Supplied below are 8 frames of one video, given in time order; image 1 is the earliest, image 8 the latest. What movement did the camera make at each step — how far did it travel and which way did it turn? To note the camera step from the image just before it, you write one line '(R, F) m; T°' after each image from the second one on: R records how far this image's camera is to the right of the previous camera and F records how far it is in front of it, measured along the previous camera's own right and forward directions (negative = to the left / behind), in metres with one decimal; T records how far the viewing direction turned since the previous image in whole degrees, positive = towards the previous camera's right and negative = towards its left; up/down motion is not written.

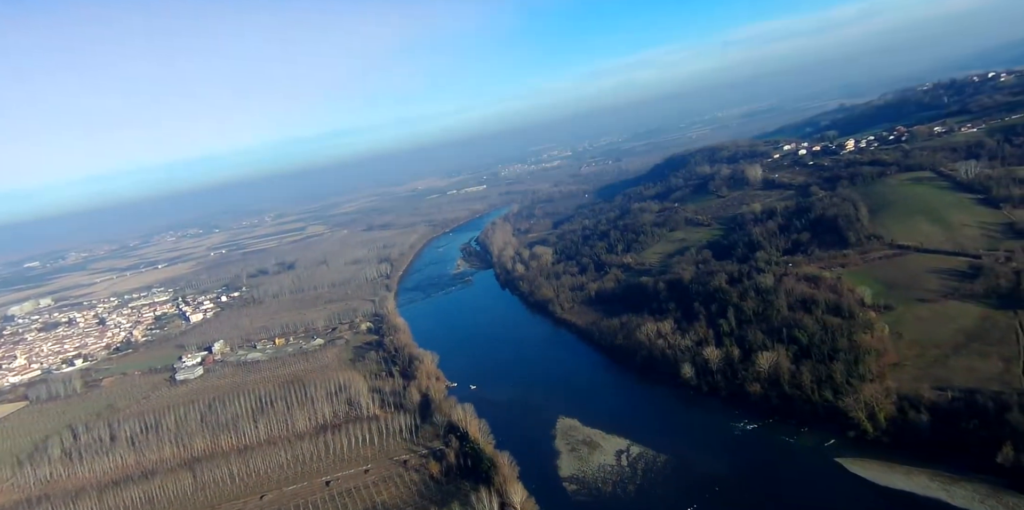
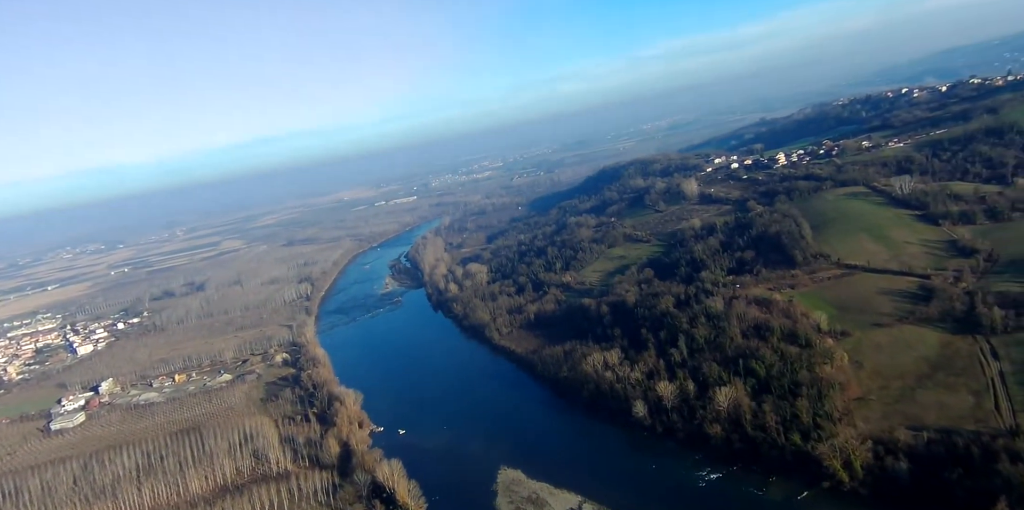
(0.0, +3.6) m; +6°
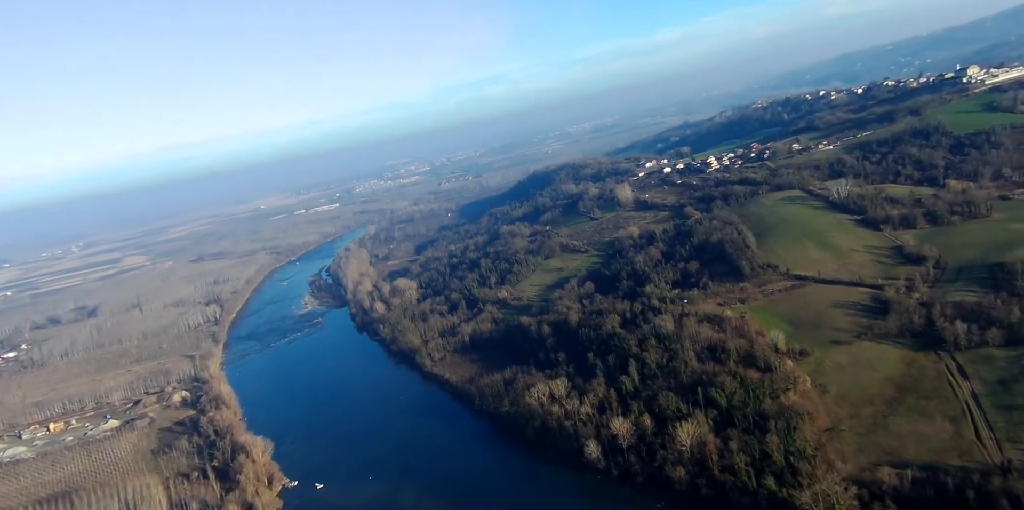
(0.0, +3.7) m; +6°
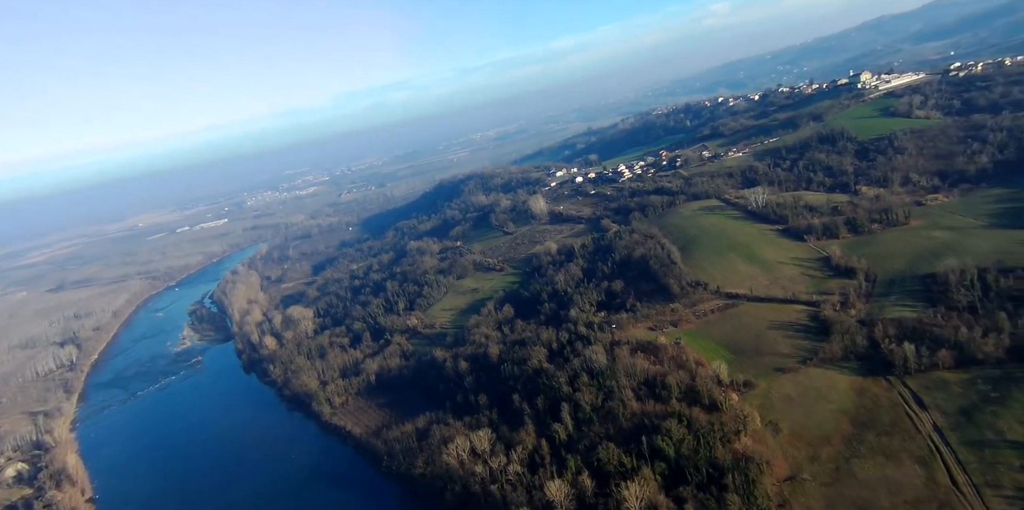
(0.0, +4.3) m; +8°
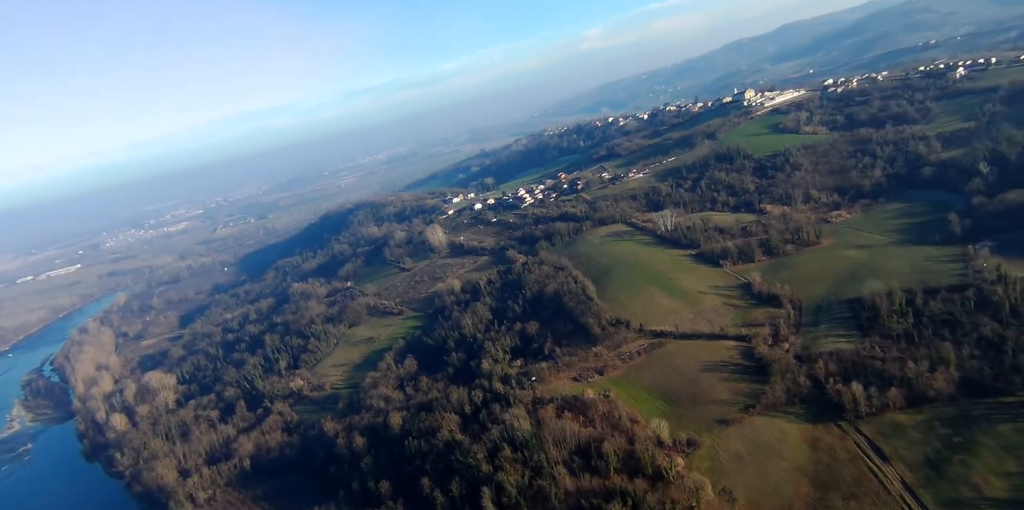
(-0.1, +4.4) m; +9°
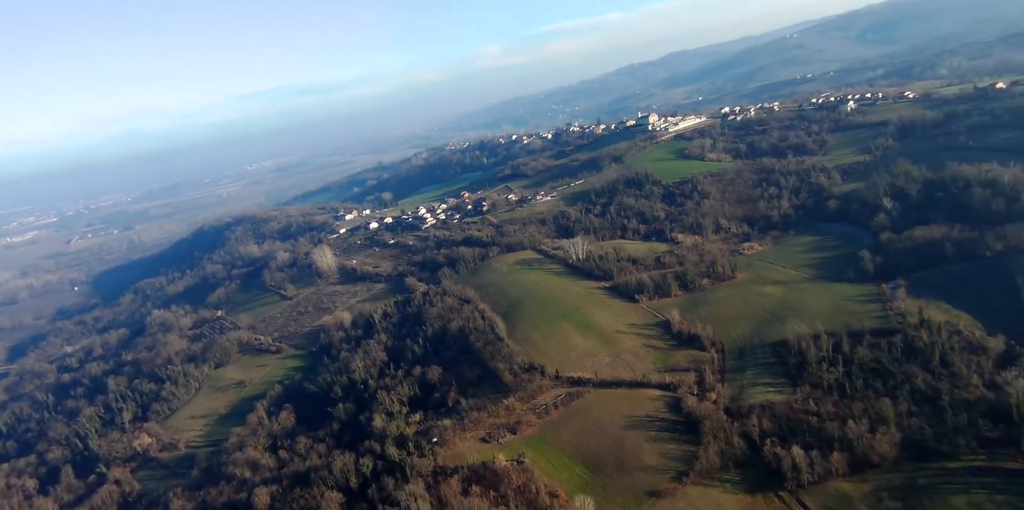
(-0.1, +4.0) m; +9°
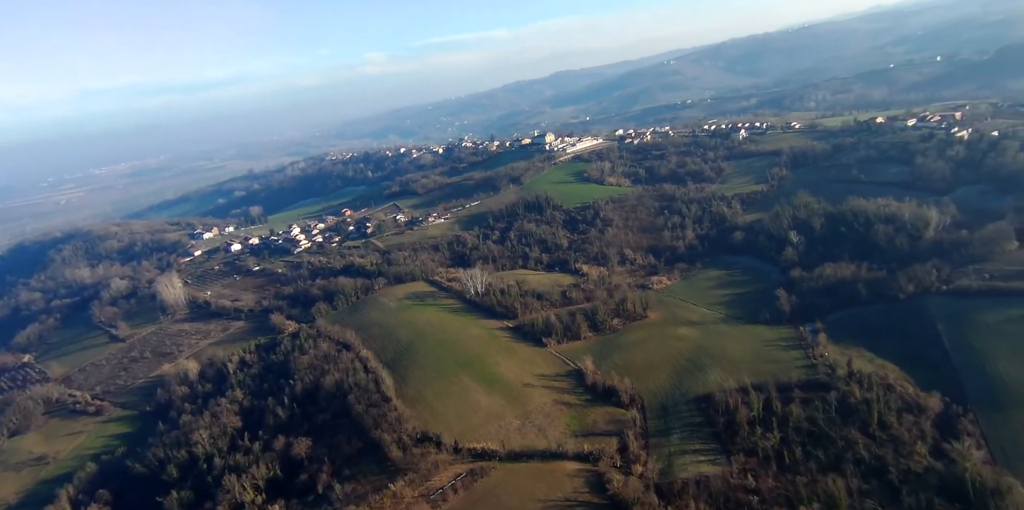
(-0.2, +4.7) m; +10°
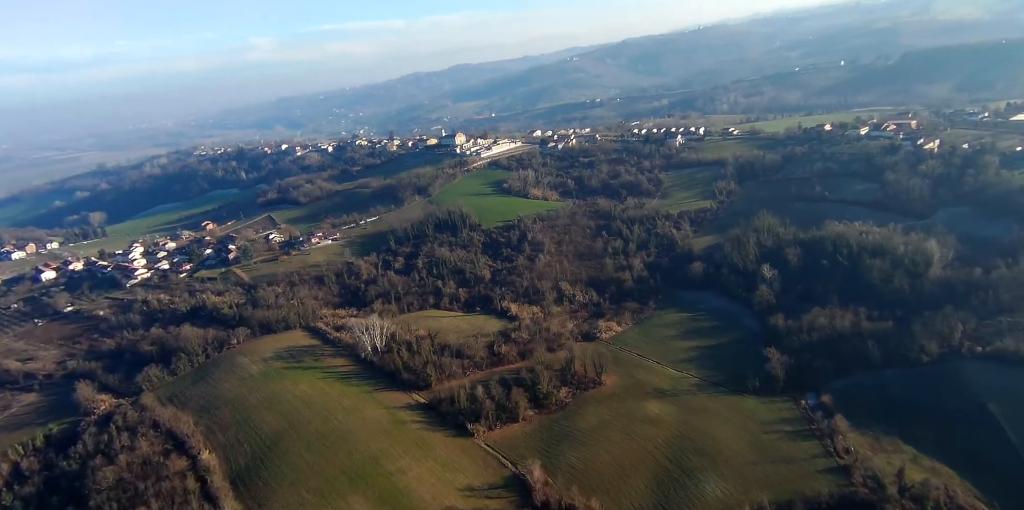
(-0.4, +9.0) m; +9°
